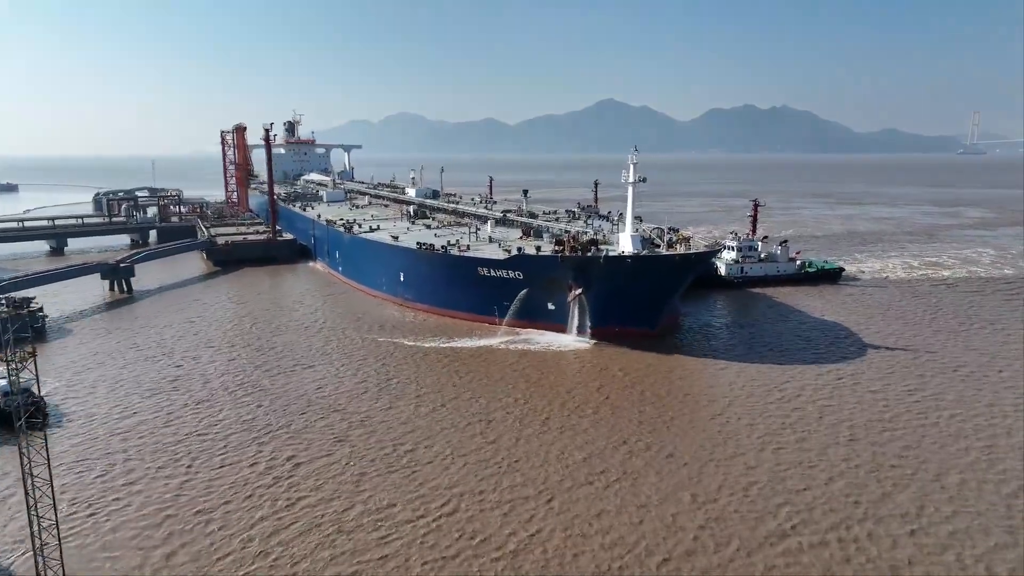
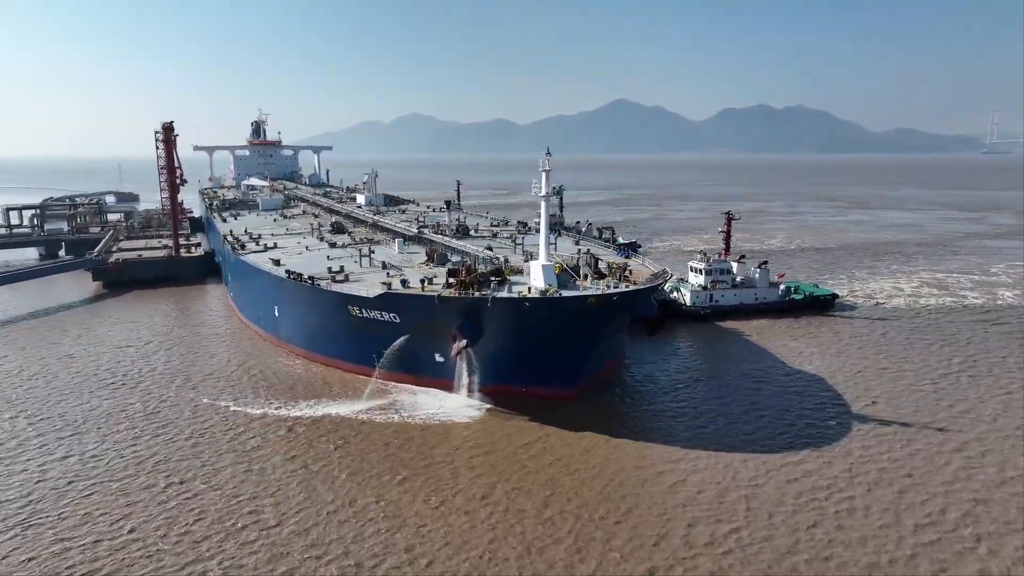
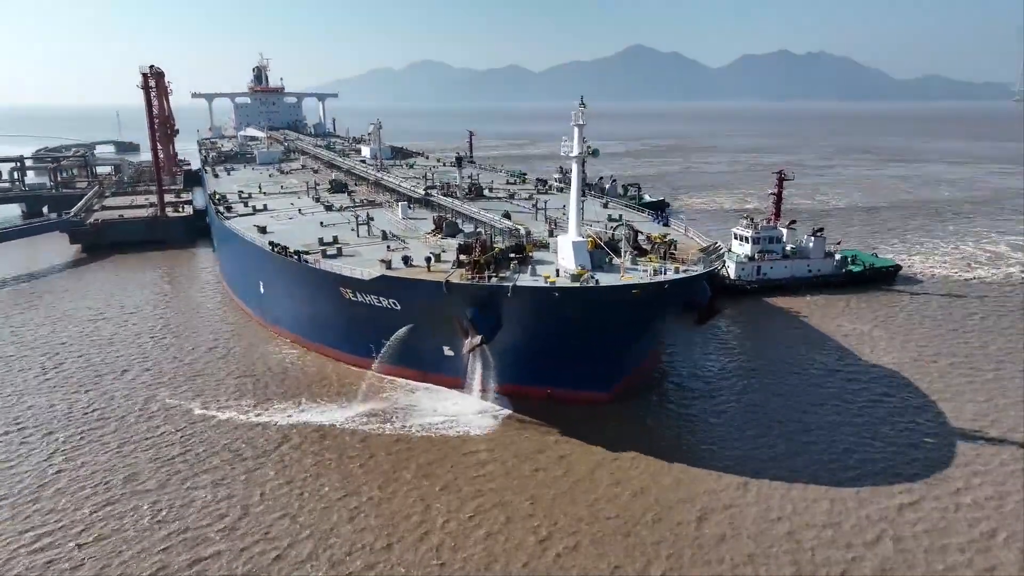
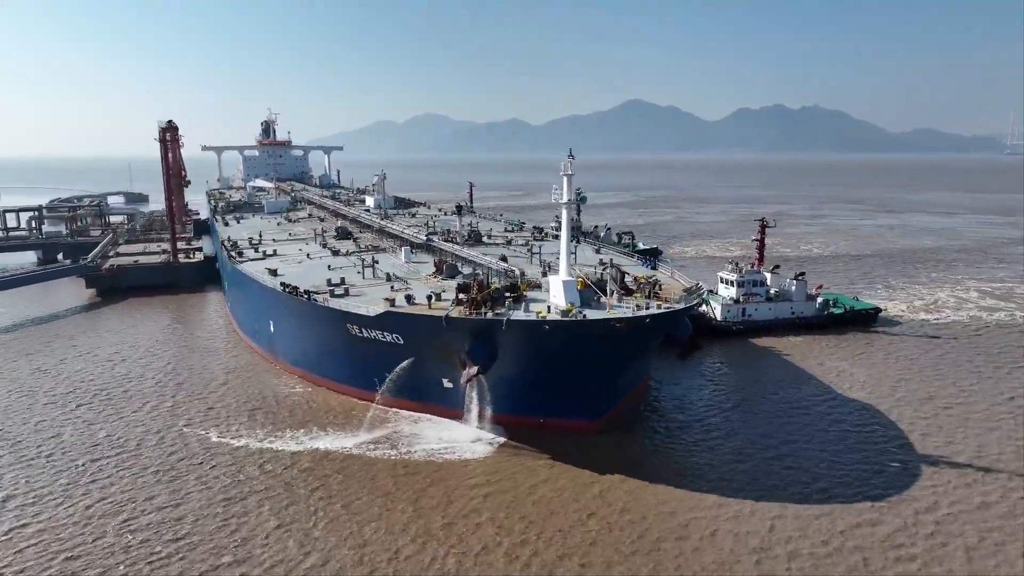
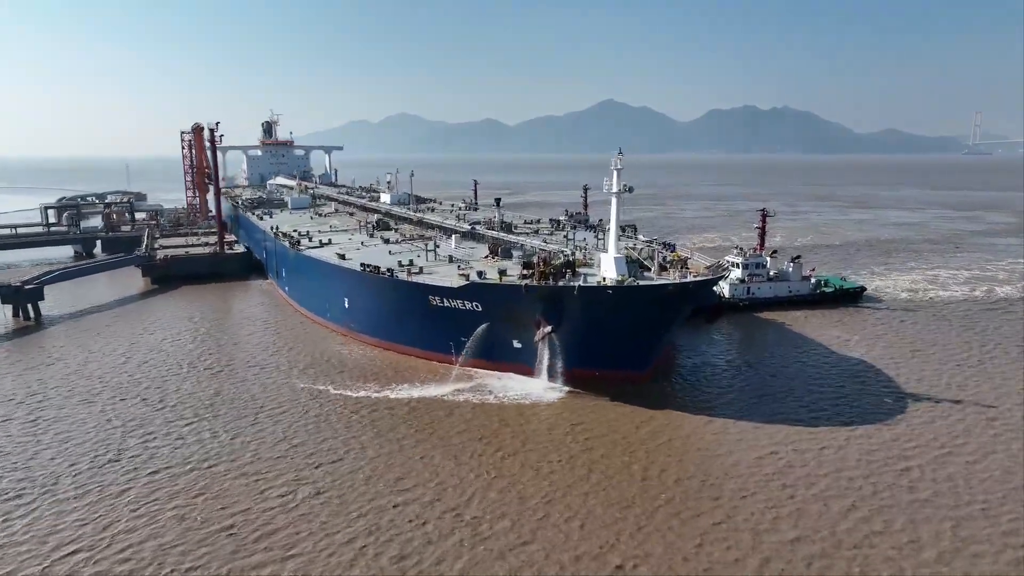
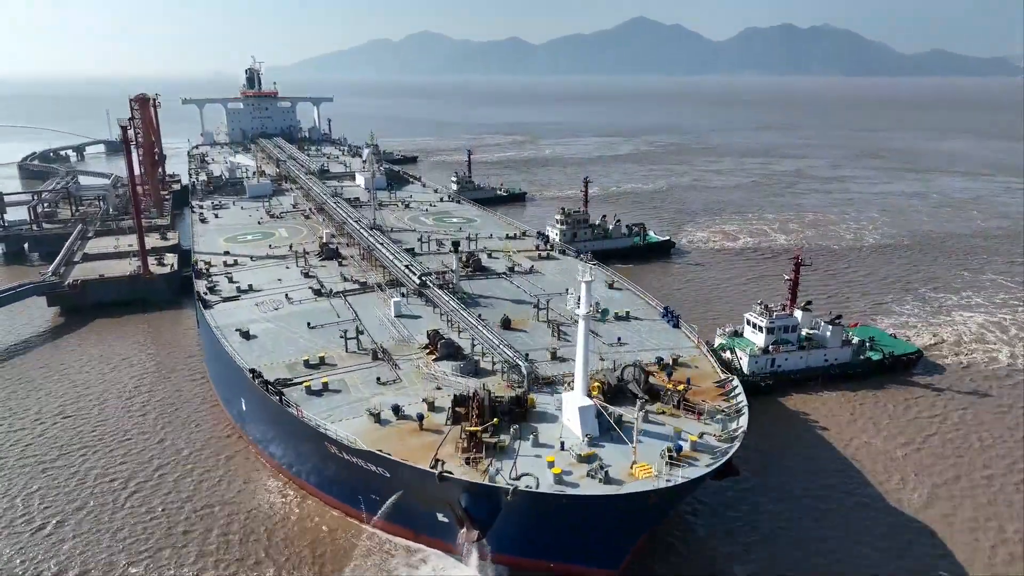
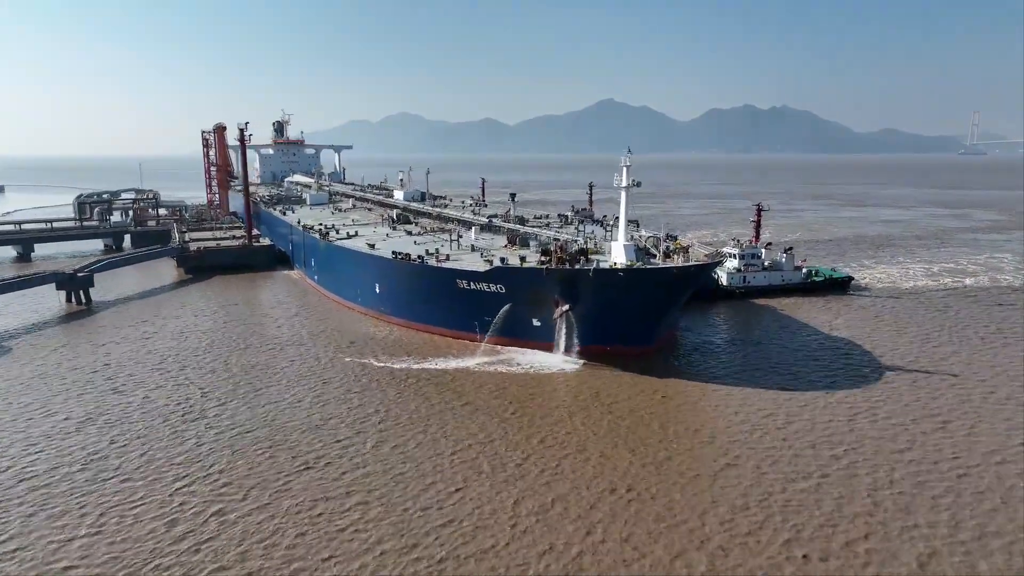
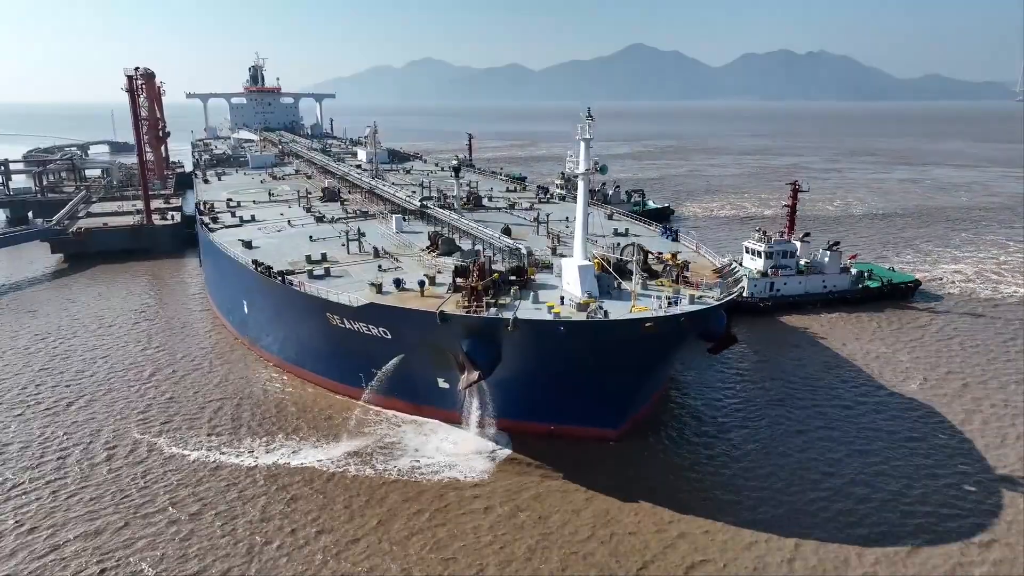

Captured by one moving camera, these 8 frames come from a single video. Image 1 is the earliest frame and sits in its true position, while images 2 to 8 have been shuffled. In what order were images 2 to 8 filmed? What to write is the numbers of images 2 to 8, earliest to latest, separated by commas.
7, 5, 2, 4, 3, 8, 6
